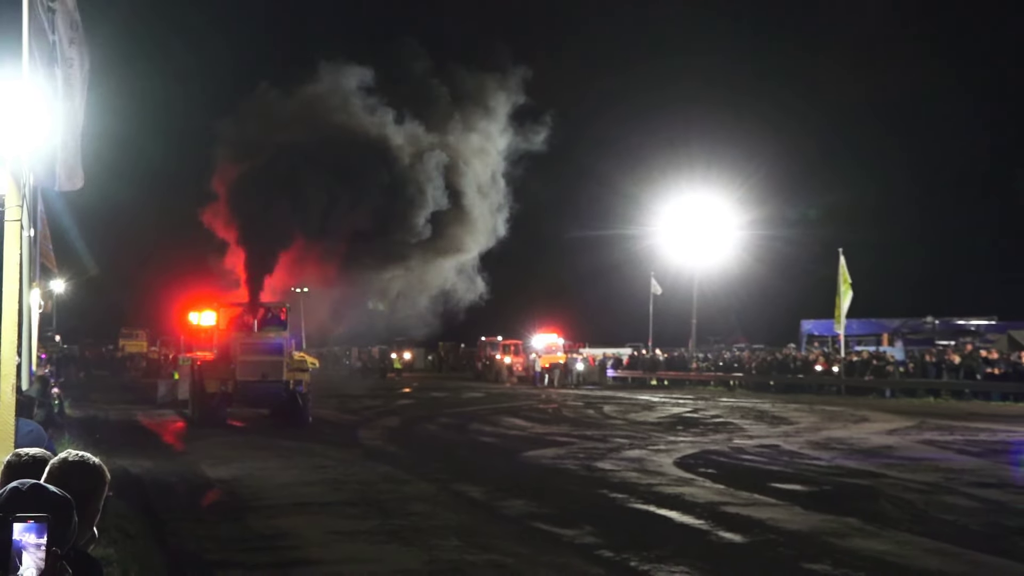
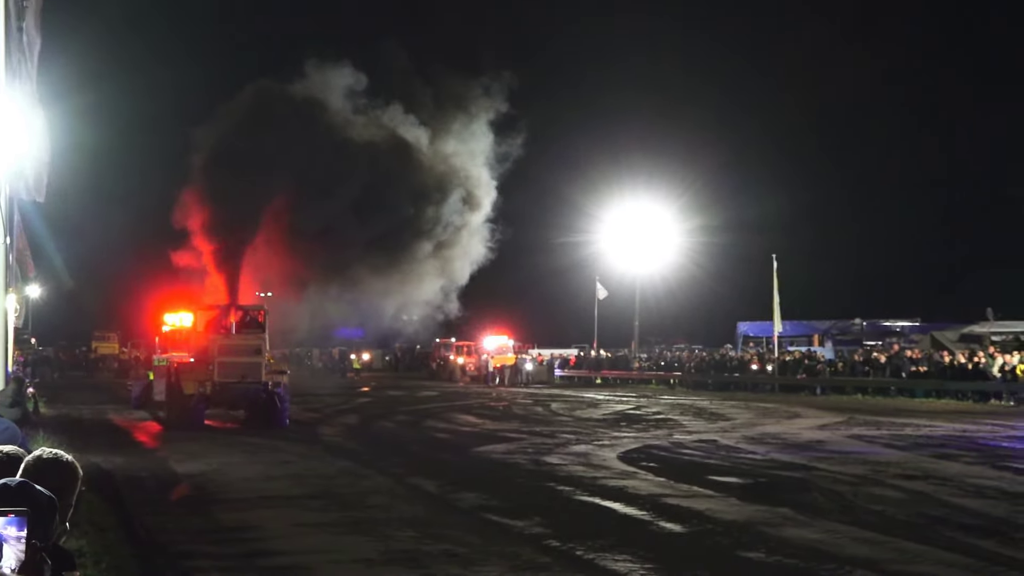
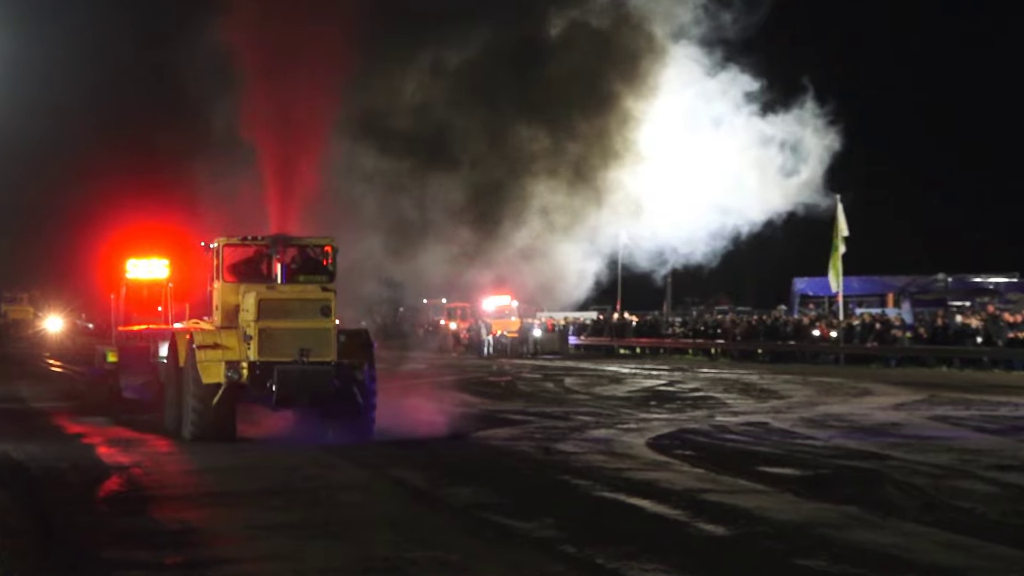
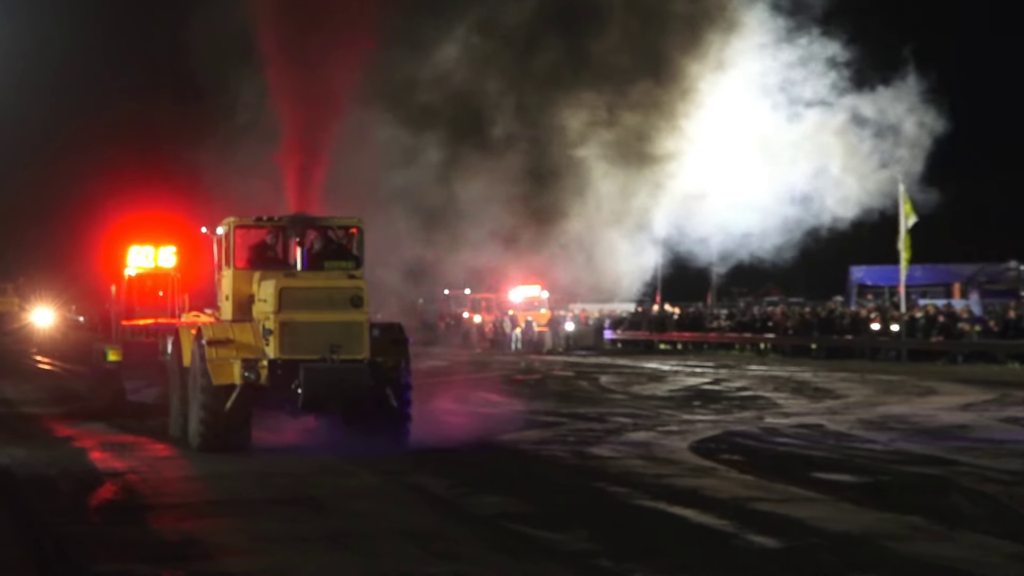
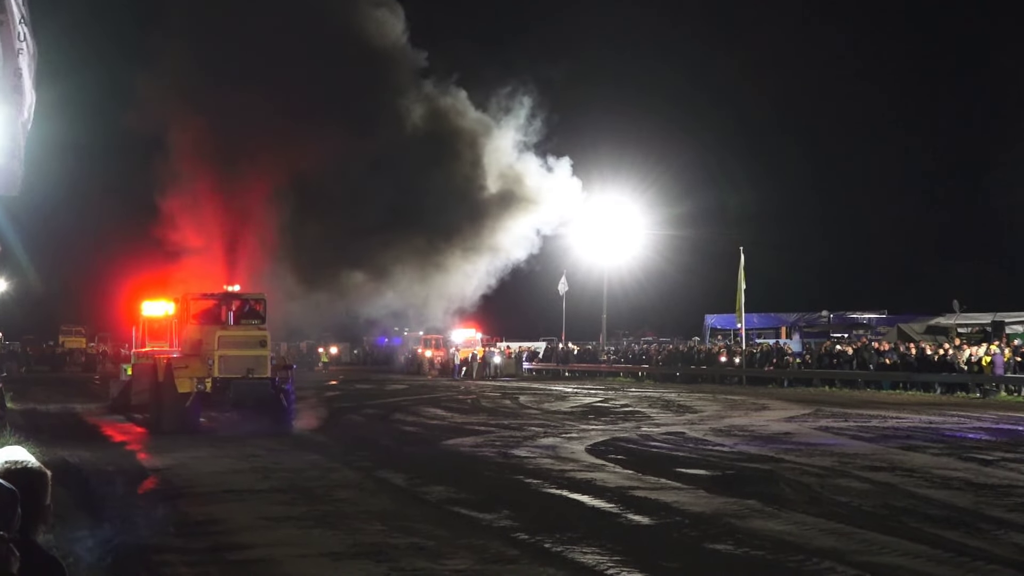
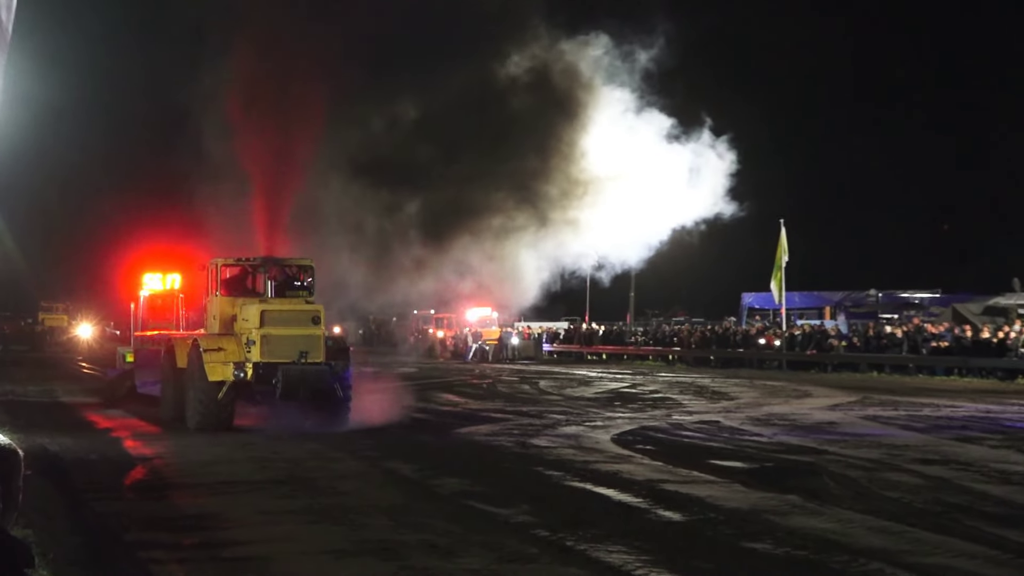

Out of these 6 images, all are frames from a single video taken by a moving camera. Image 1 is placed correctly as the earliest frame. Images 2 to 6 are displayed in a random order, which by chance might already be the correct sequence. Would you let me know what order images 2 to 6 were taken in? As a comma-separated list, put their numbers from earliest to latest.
2, 5, 6, 3, 4
